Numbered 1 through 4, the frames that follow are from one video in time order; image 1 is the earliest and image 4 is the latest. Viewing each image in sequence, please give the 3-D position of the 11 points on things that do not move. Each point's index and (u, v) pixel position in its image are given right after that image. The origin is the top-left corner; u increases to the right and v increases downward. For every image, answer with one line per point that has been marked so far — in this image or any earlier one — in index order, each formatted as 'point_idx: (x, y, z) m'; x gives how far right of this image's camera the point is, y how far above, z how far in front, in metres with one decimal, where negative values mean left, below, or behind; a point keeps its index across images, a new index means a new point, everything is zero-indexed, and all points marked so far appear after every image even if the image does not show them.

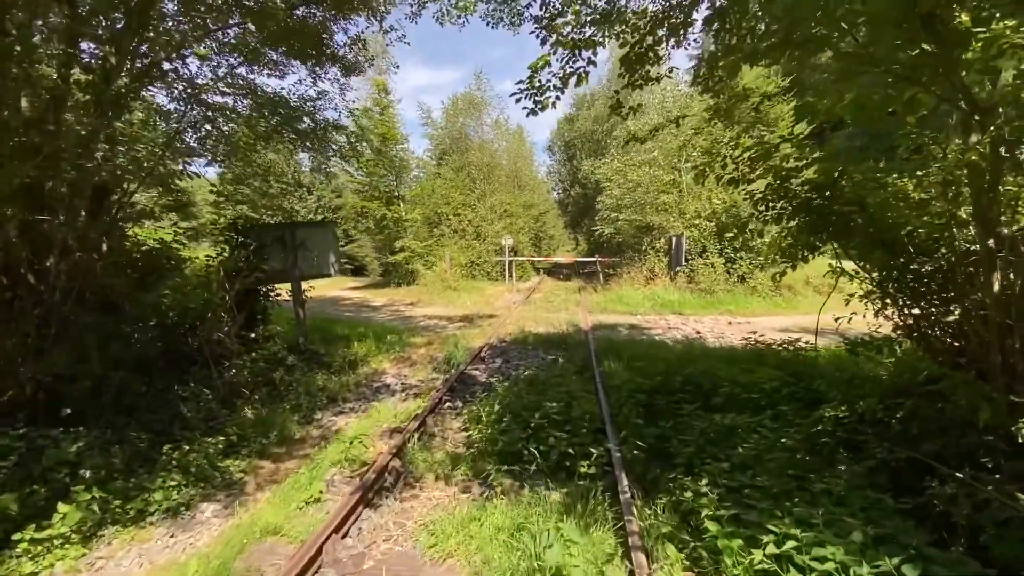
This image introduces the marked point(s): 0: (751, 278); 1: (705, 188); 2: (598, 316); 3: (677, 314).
0: (+7.8, +0.3, +15.5) m
1: (+6.8, +3.6, +17.2) m
2: (+2.5, -0.8, +13.9) m
3: (+4.8, -0.8, +13.9) m
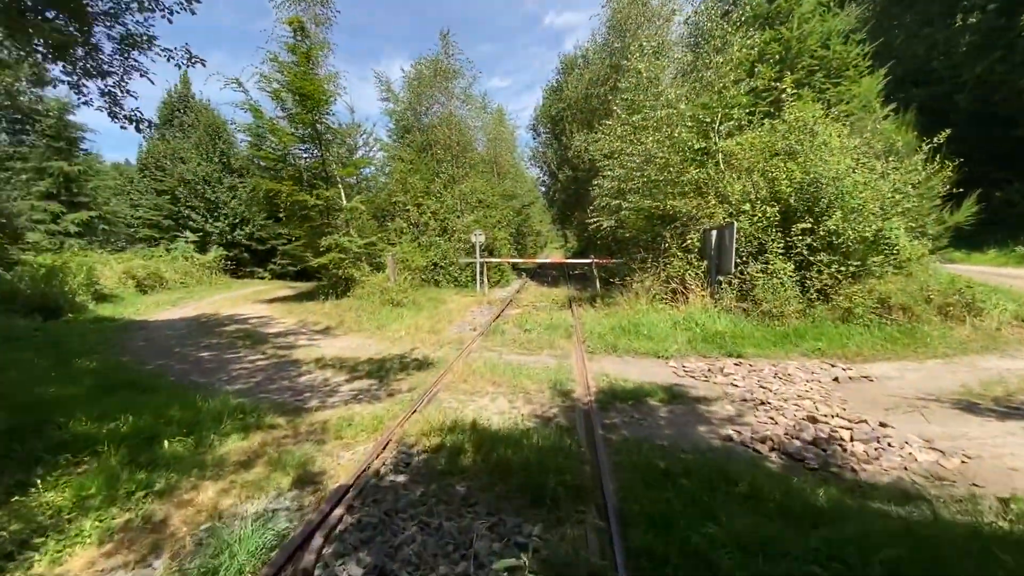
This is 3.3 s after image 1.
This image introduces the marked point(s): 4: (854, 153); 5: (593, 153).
0: (+6.8, -0.1, +9.9) m
1: (+5.7, +3.1, +11.5) m
2: (+1.6, -1.3, +8.2) m
3: (+3.9, -1.3, +8.2) m
4: (+7.9, +3.1, +11.0) m
5: (+3.1, +5.1, +18.0) m
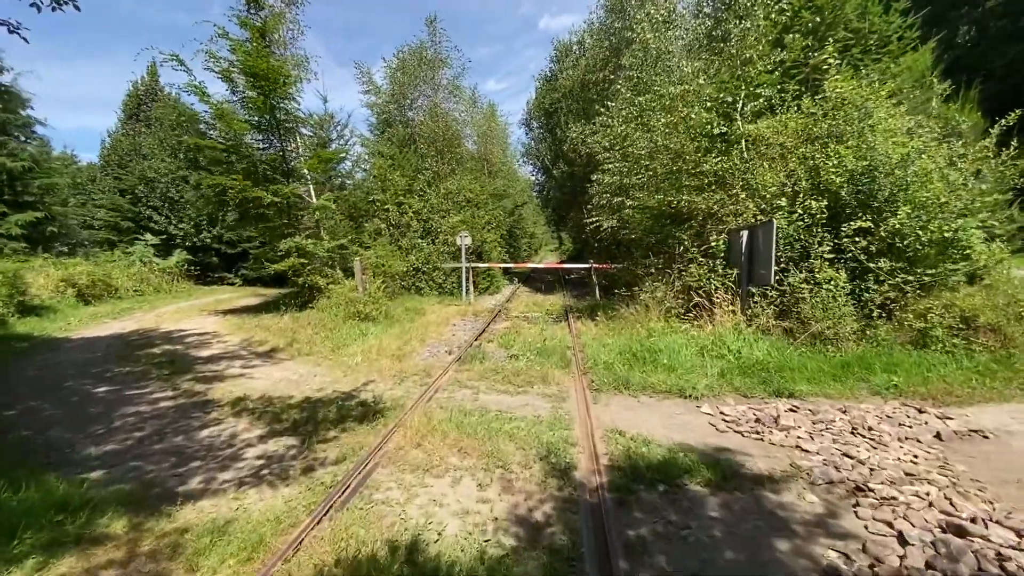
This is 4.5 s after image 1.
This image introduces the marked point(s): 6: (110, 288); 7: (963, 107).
0: (+6.5, -0.3, +7.9) m
1: (+5.4, +2.9, +9.5) m
2: (+1.3, -1.5, +6.1) m
3: (+3.6, -1.5, +6.1) m
4: (+7.6, +2.9, +9.0) m
5: (+2.7, +4.8, +16.0) m
6: (-16.3, 0.0, +19.3) m
7: (+9.9, +4.0, +10.5) m
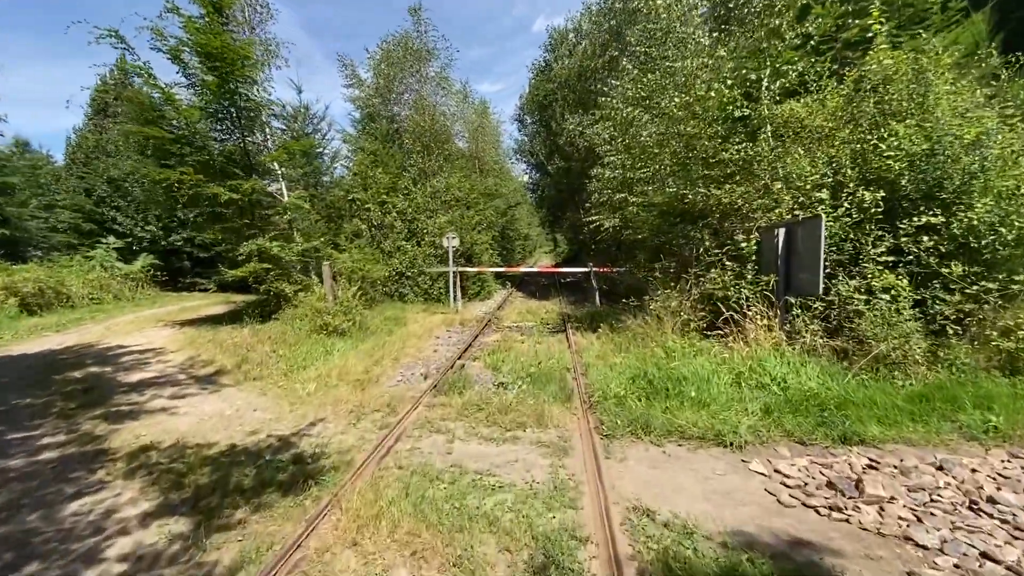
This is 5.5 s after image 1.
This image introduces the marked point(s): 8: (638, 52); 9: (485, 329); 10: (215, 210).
0: (+6.3, -0.5, +6.4) m
1: (+5.2, +2.7, +8.0) m
2: (+1.1, -1.7, +4.6) m
3: (+3.4, -1.6, +4.6) m
4: (+7.4, +2.7, +7.5) m
5: (+2.4, +4.6, +14.5) m
6: (-16.6, -0.3, +17.6) m
7: (+9.7, +3.9, +9.1) m
8: (+3.1, +6.1, +12.0) m
9: (-0.7, -1.1, +12.9) m
10: (-8.6, +2.3, +14.1) m
